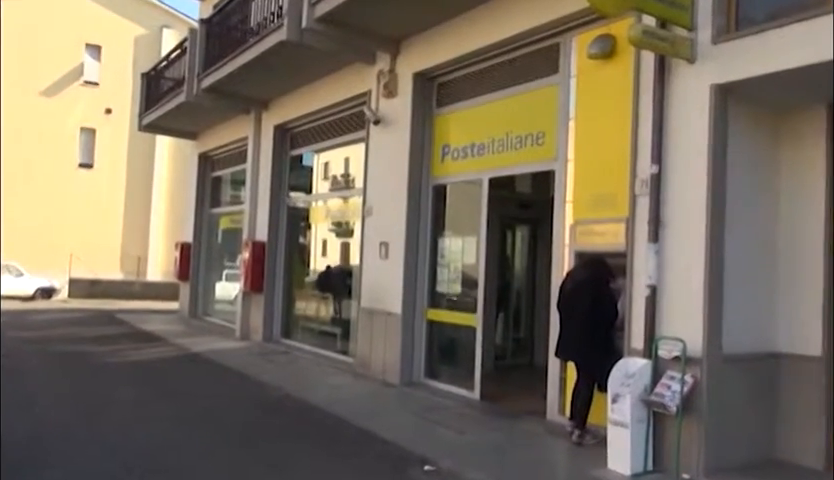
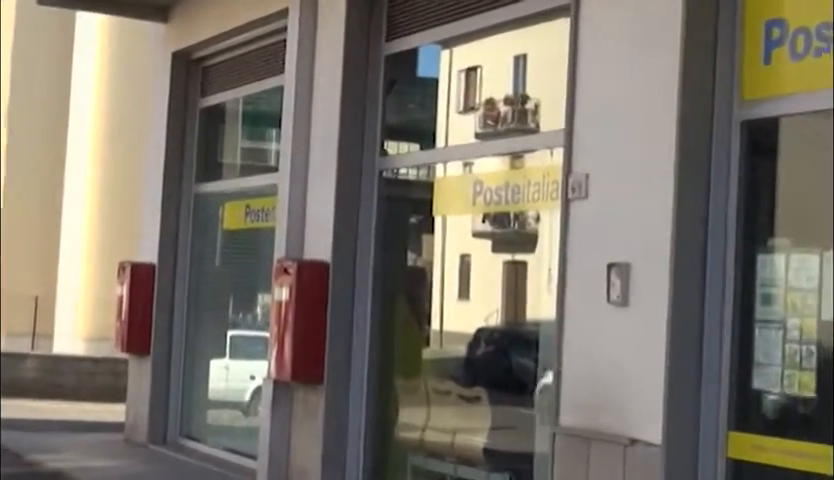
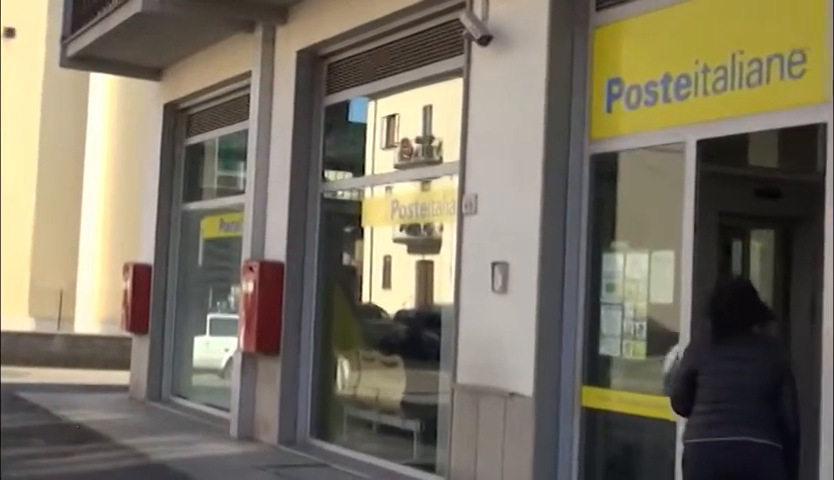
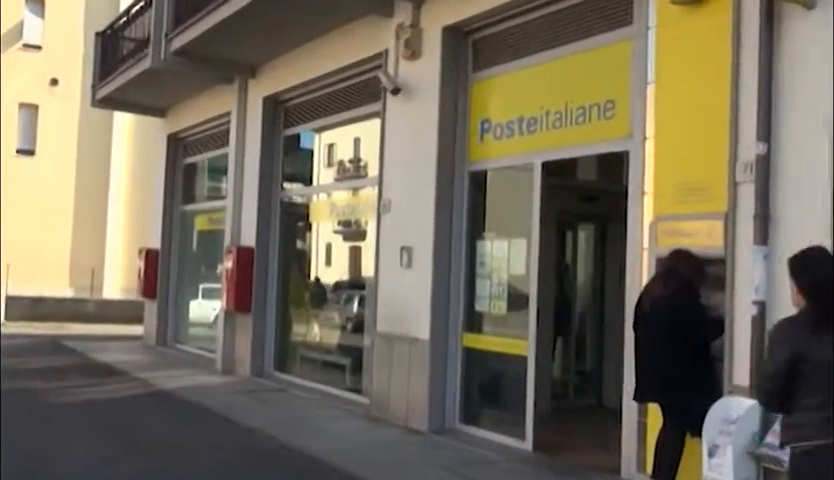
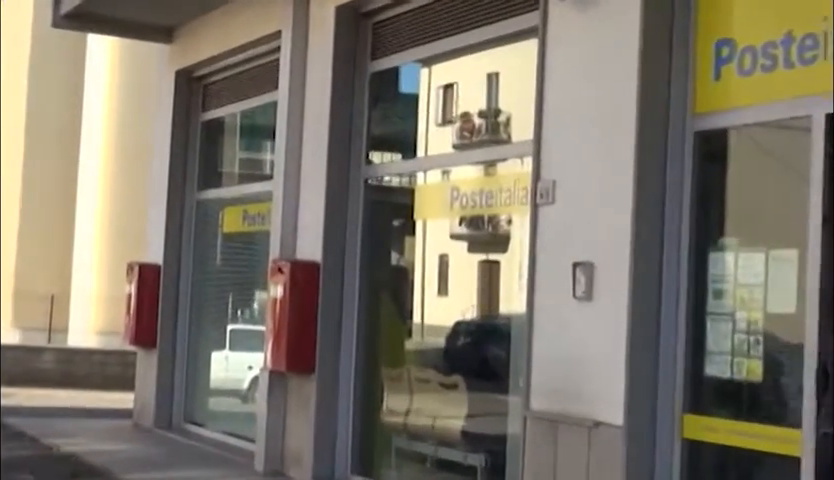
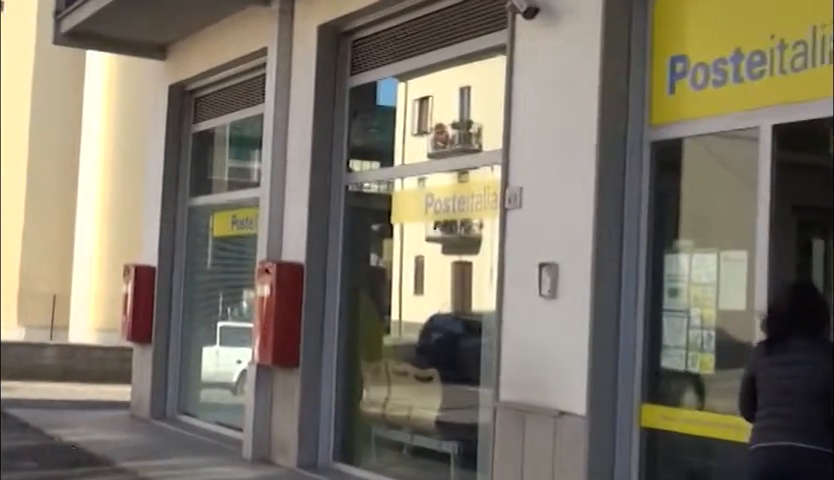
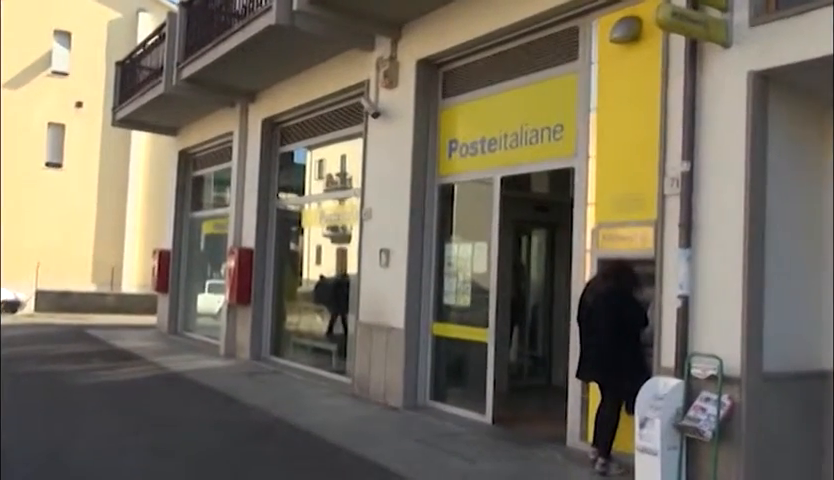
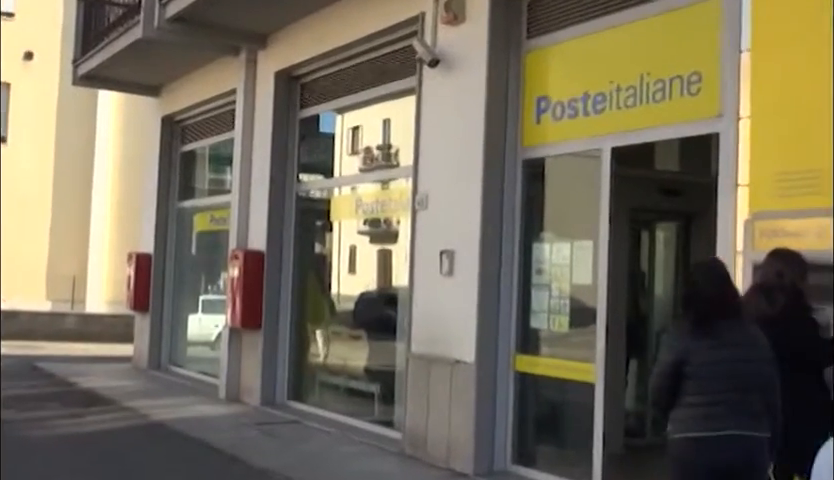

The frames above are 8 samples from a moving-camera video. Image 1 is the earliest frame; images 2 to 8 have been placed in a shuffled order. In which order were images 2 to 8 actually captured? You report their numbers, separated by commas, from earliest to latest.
7, 4, 8, 3, 6, 5, 2
